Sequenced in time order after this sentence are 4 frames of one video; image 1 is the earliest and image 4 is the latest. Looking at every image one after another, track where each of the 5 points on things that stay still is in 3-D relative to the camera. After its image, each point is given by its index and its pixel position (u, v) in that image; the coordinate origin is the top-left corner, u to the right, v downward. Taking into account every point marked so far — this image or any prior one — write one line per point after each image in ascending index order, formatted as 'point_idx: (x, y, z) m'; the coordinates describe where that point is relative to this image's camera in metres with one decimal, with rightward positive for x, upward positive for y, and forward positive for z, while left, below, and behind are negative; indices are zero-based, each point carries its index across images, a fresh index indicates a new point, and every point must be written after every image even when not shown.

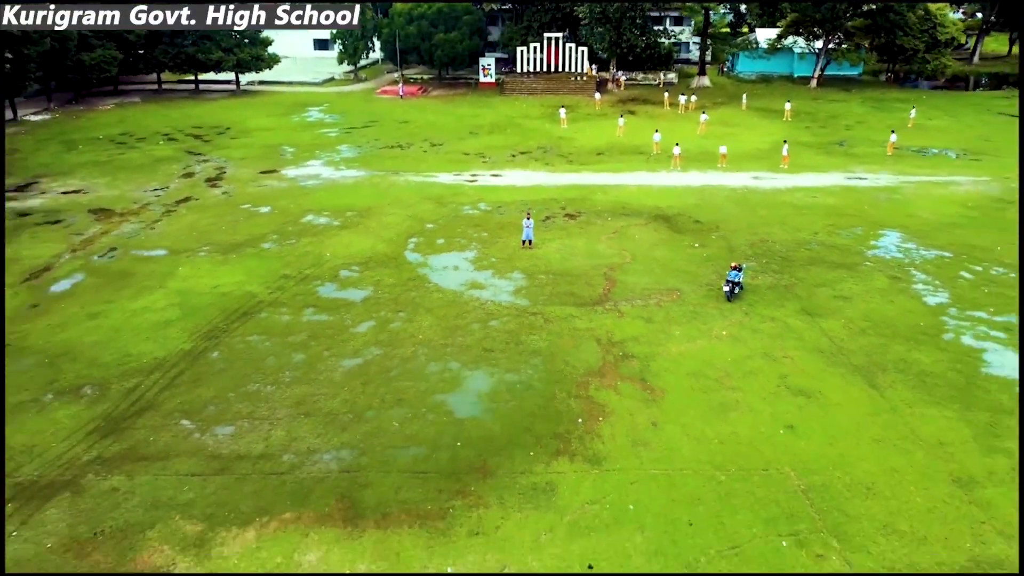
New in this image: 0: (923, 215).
0: (+8.2, +1.4, +15.9) m
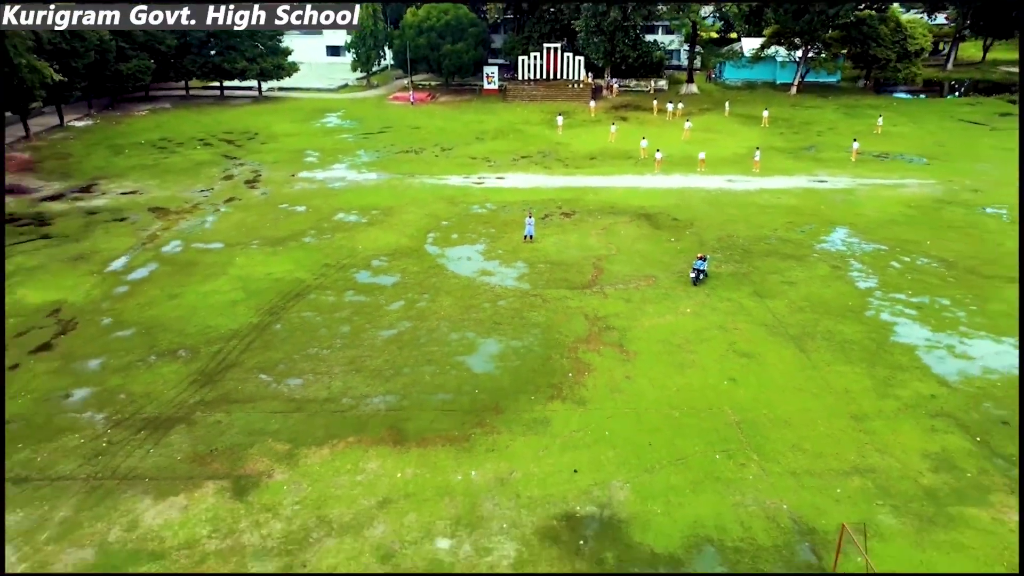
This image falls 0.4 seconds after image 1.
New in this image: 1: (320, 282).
0: (+8.3, +1.7, +18.4) m
1: (-3.5, +0.1, +14.7) m
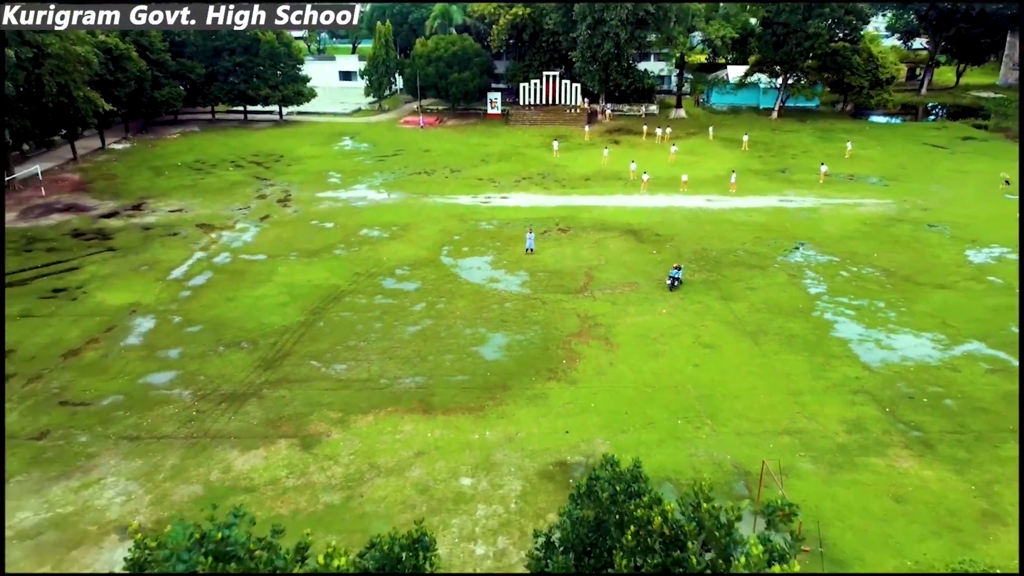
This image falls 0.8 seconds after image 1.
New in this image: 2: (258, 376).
0: (+8.4, +1.5, +21.0) m
1: (-3.4, 0.0, +17.2) m
2: (-4.3, -1.5, +13.4) m
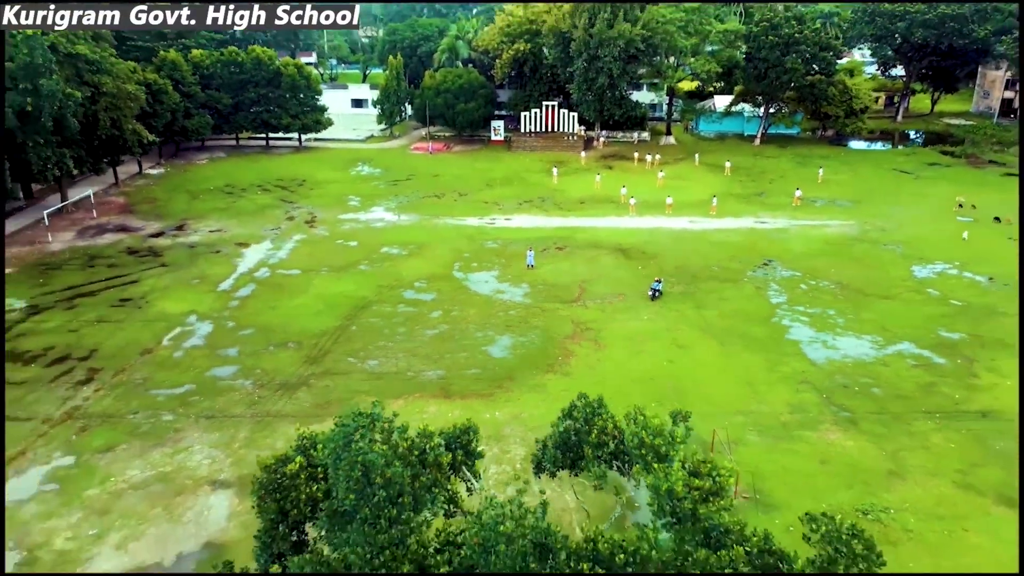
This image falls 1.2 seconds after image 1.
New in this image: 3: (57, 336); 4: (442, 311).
0: (+8.5, +1.1, +23.8) m
1: (-3.3, -0.2, +20.0) m
2: (-4.2, -1.6, +16.1) m
3: (-10.1, -1.1, +17.8) m
4: (-1.7, -0.6, +19.1) m
